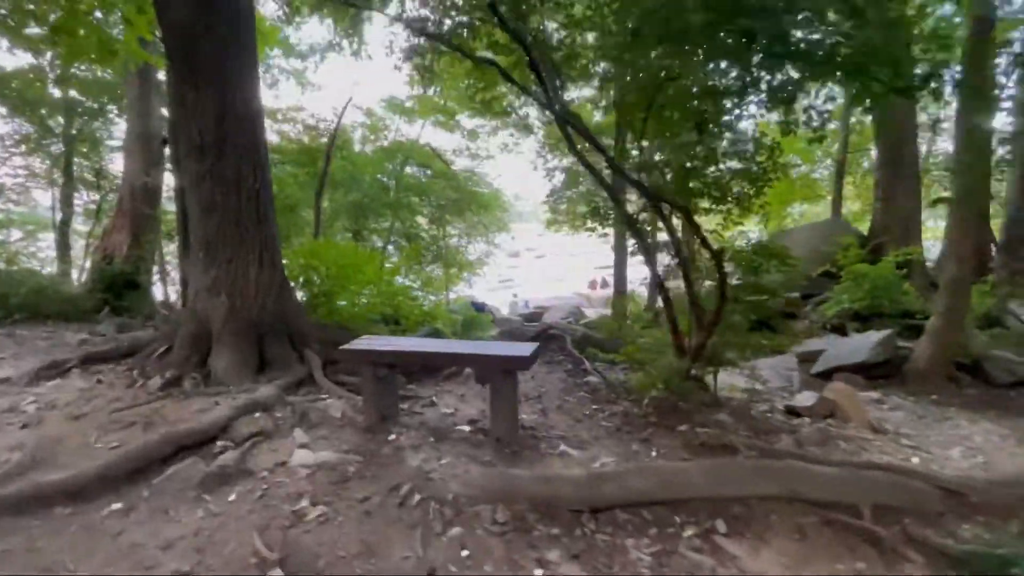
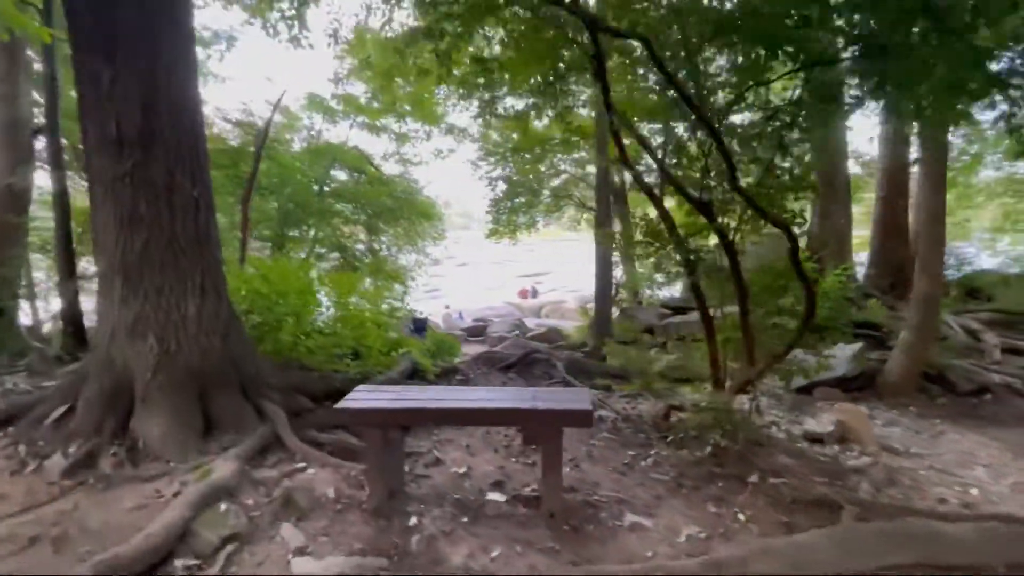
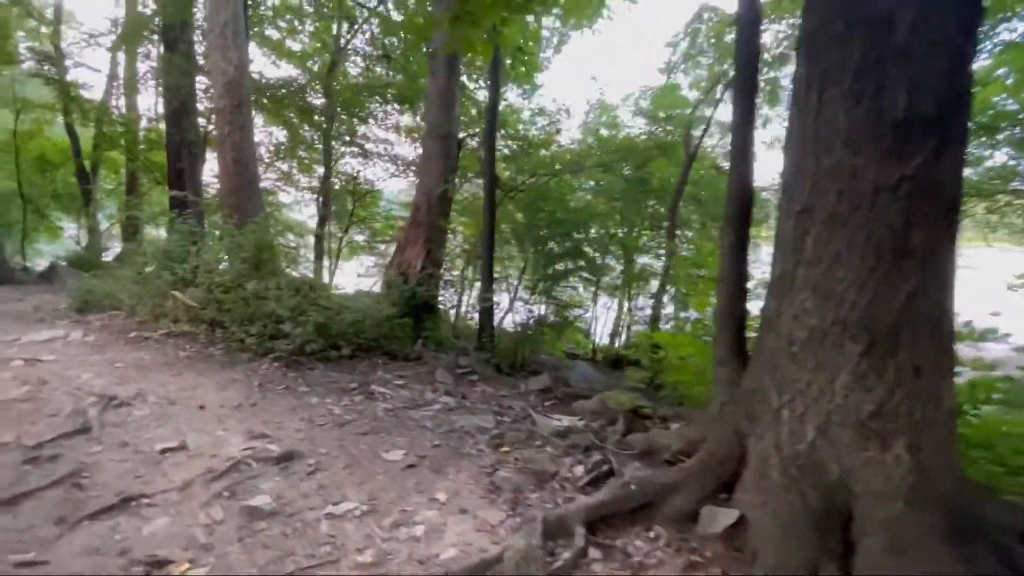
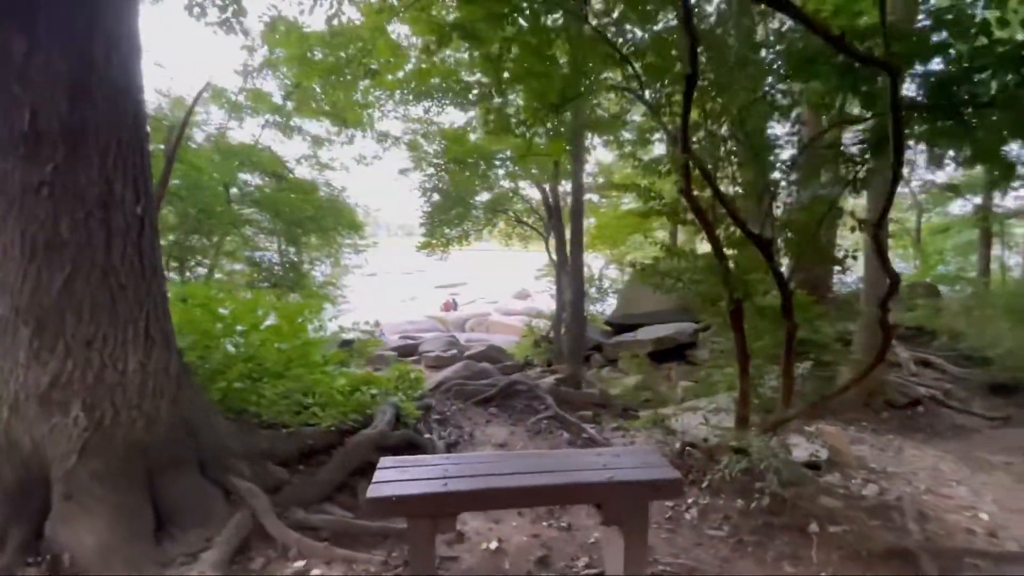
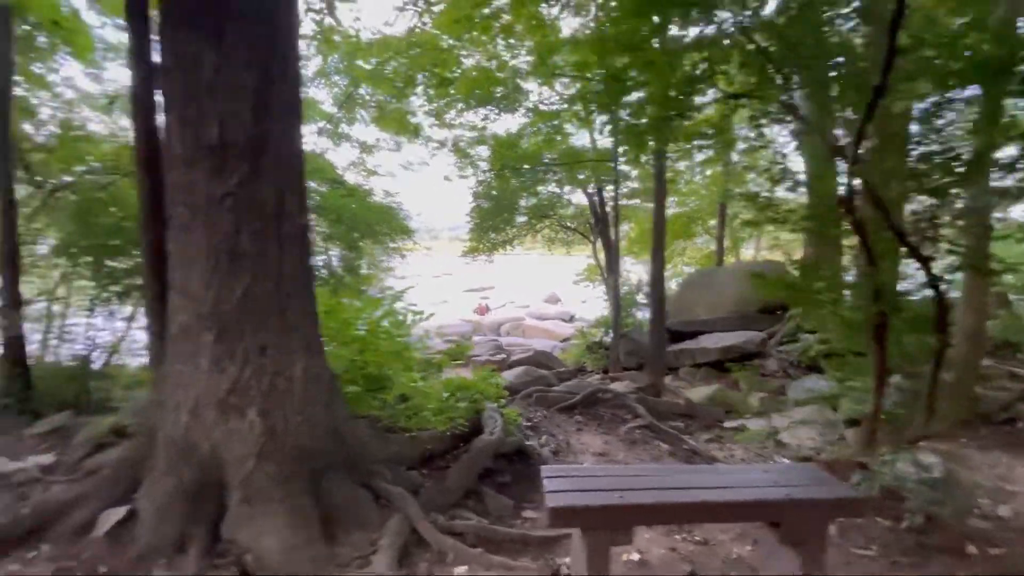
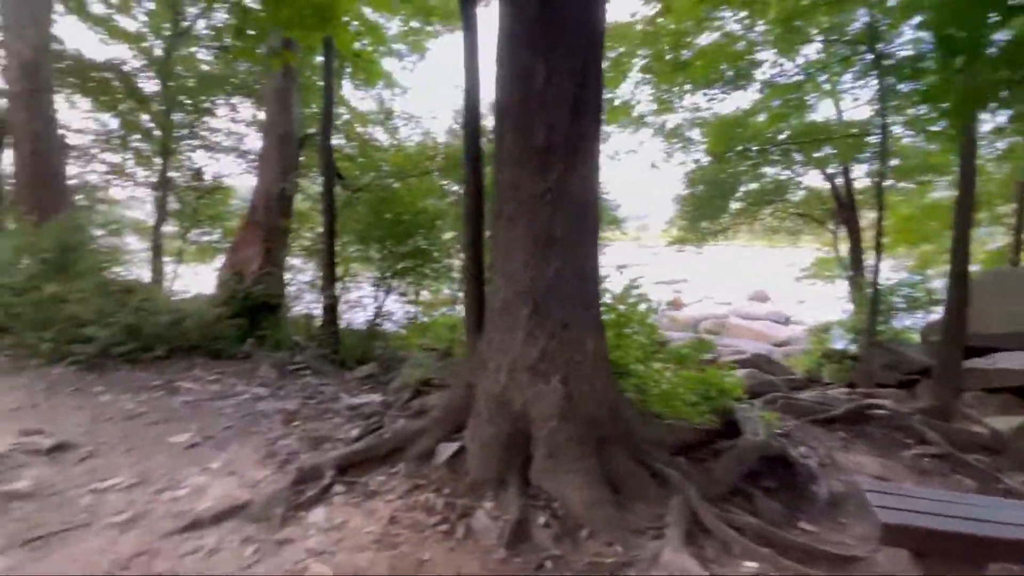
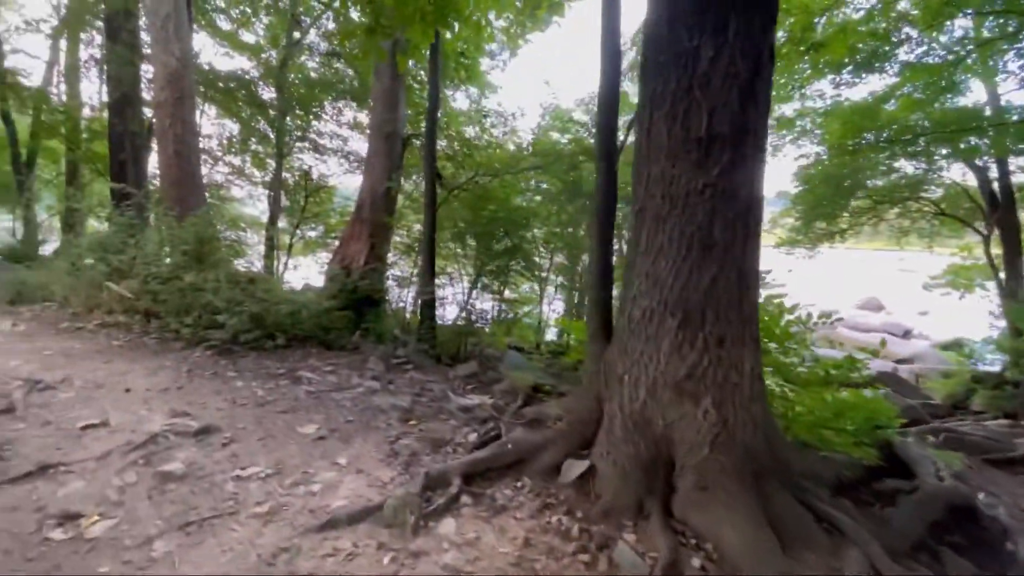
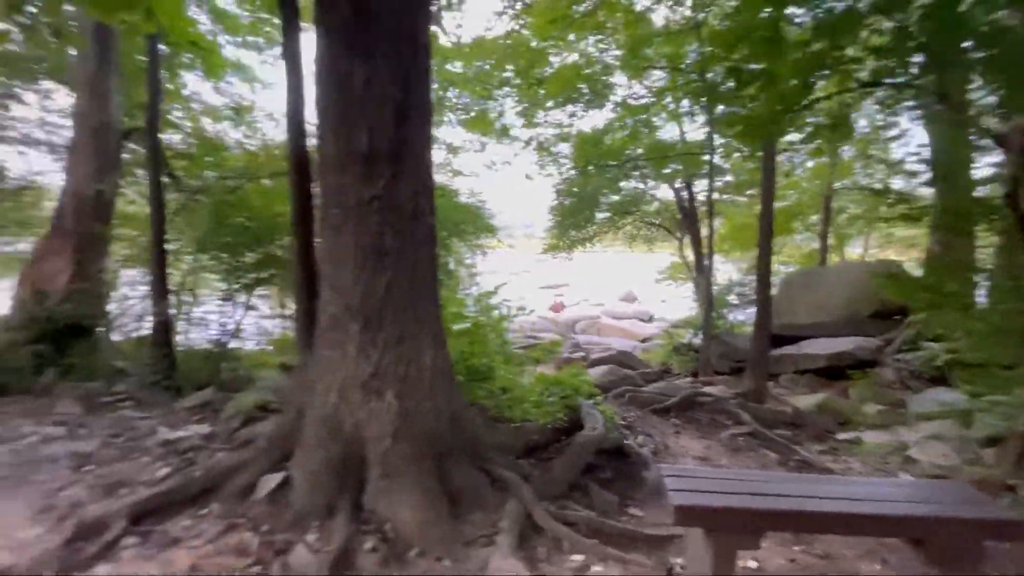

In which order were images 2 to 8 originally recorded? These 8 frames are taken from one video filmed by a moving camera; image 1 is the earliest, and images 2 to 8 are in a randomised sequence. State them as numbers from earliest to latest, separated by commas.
2, 4, 5, 8, 6, 7, 3
